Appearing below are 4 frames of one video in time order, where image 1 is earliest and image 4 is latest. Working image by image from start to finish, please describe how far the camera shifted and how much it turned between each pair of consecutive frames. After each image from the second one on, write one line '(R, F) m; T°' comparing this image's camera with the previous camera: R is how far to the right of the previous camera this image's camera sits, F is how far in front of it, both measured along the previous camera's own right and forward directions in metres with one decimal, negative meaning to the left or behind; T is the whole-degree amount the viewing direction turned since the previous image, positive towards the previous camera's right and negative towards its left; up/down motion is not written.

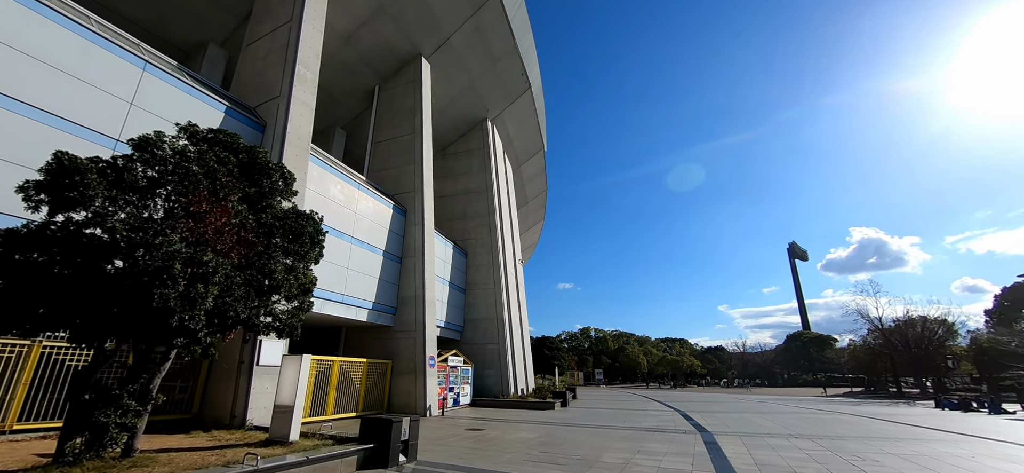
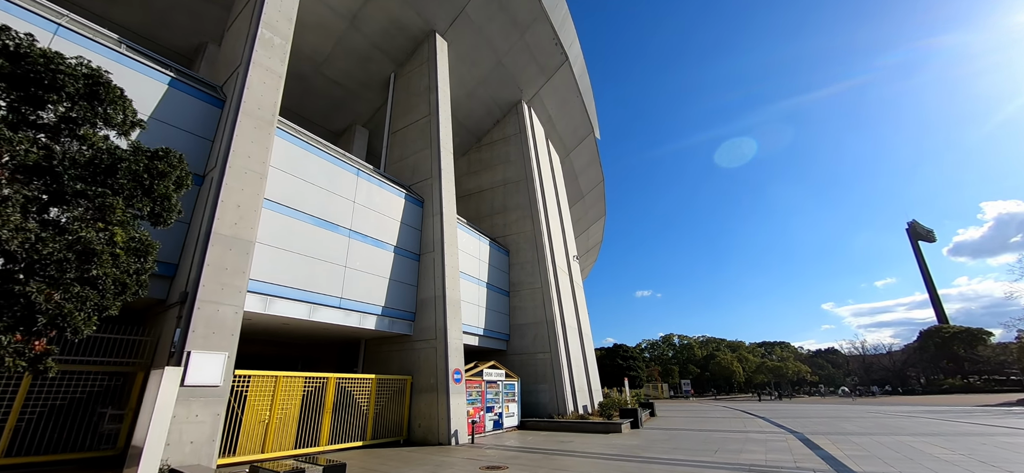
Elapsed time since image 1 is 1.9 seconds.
(+1.0, +2.9) m; -10°
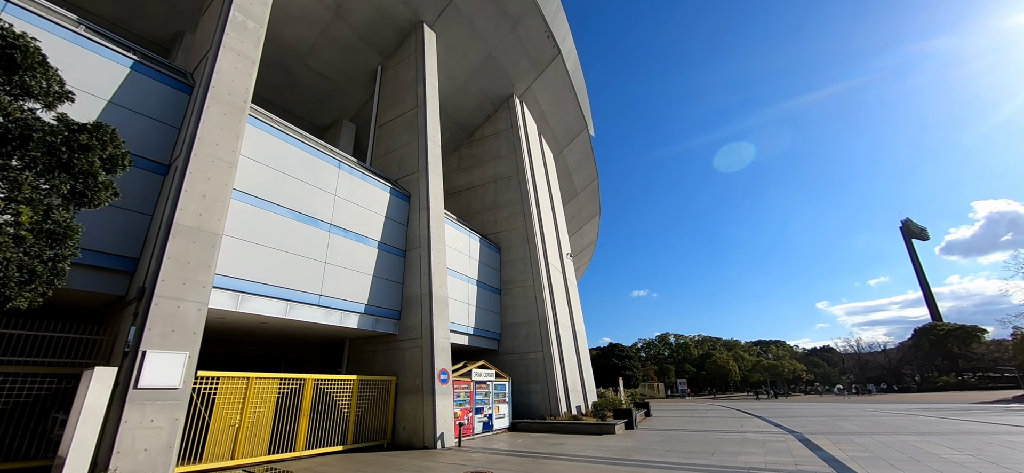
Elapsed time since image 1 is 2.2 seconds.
(+0.2, +0.4) m; +1°
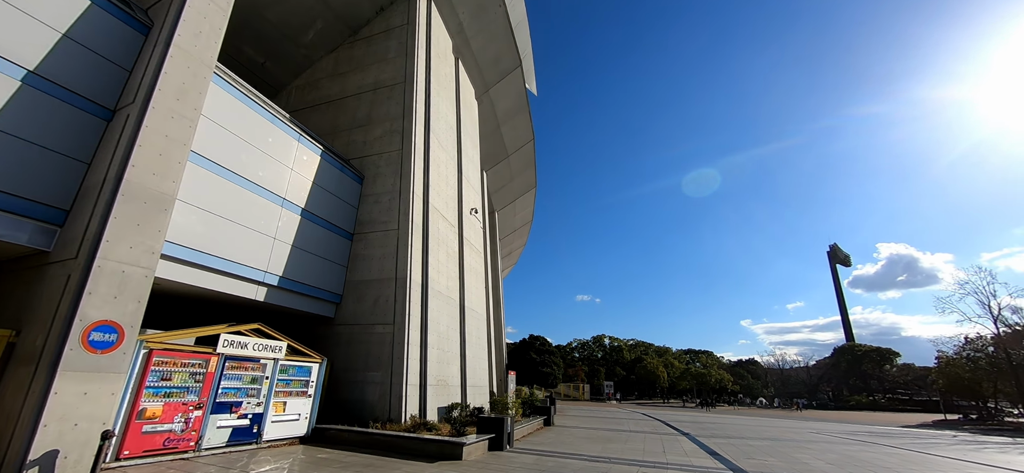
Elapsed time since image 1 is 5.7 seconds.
(+2.9, +4.8) m; +7°
